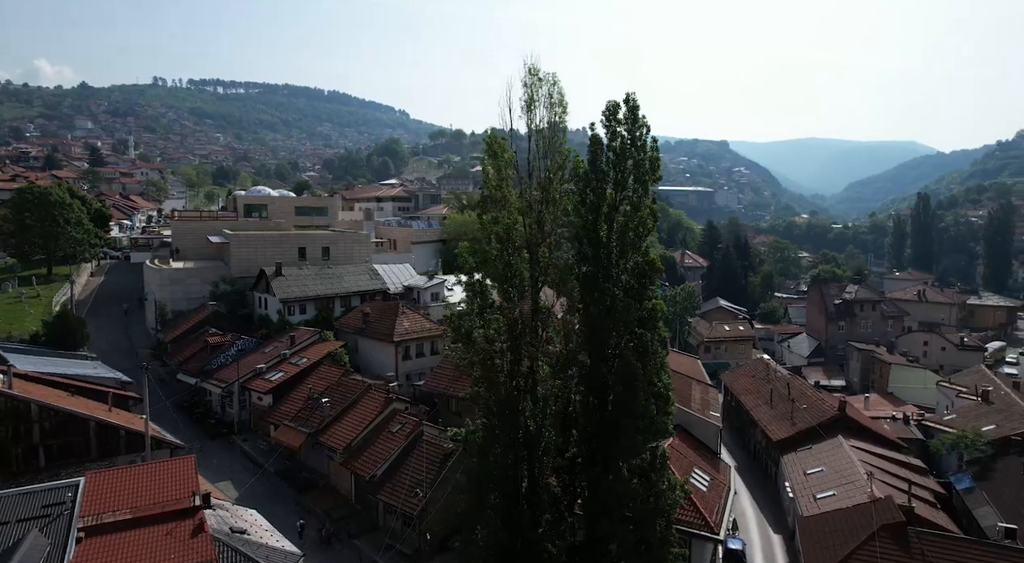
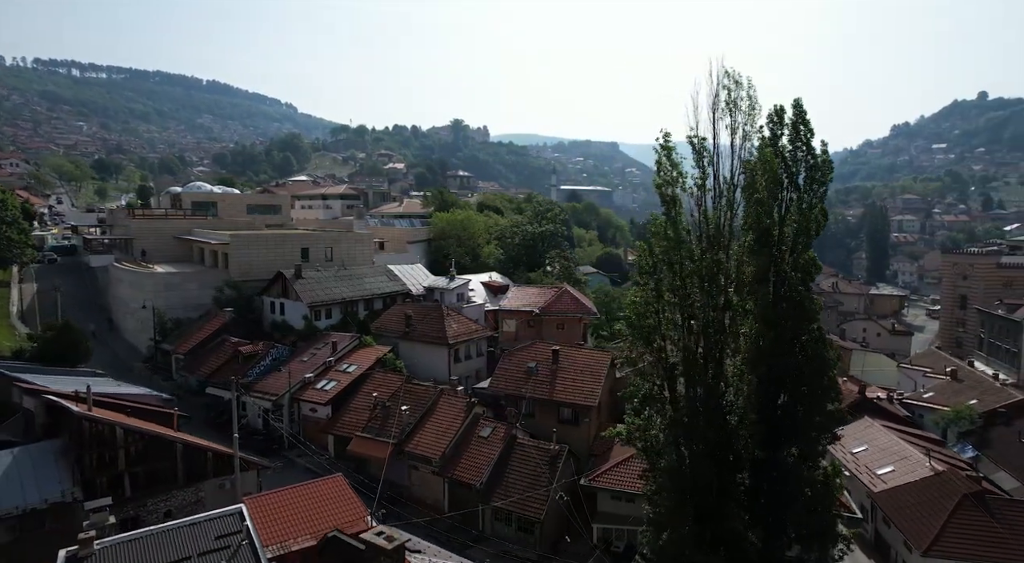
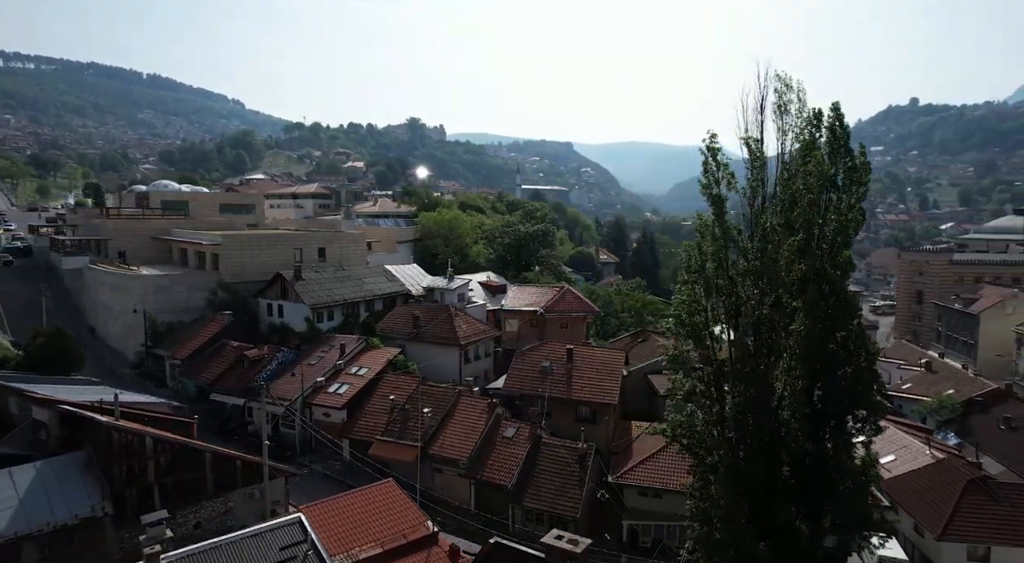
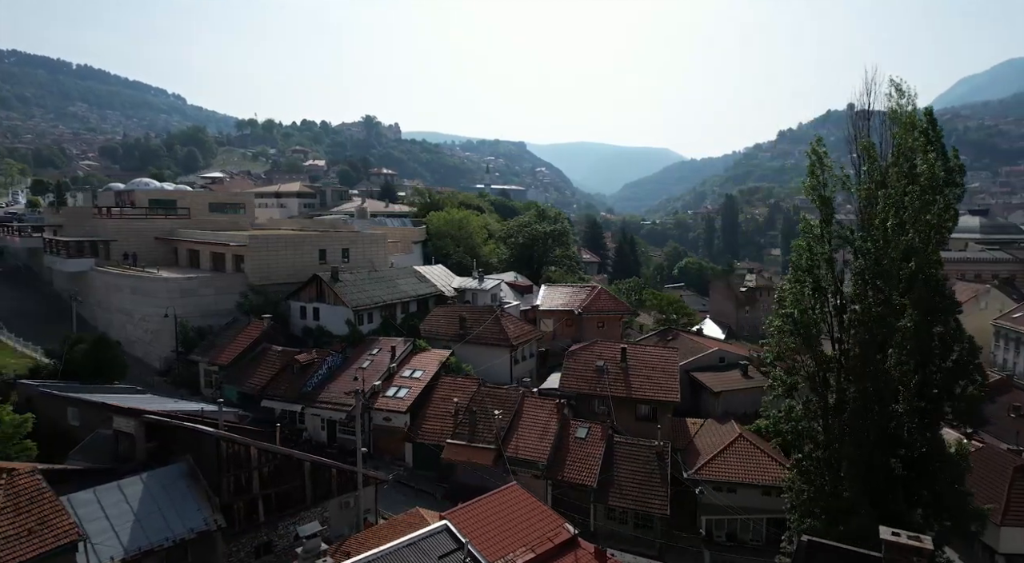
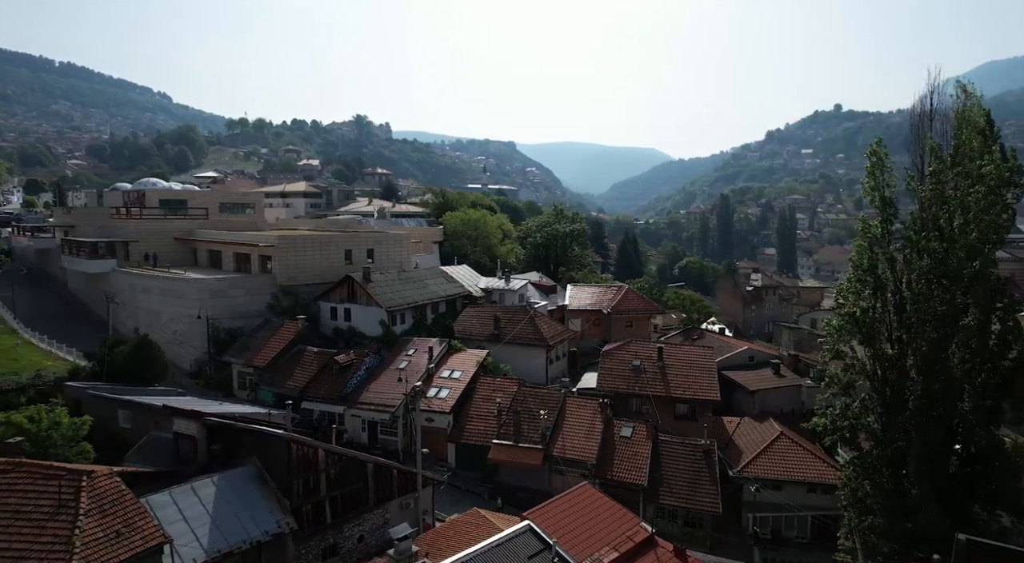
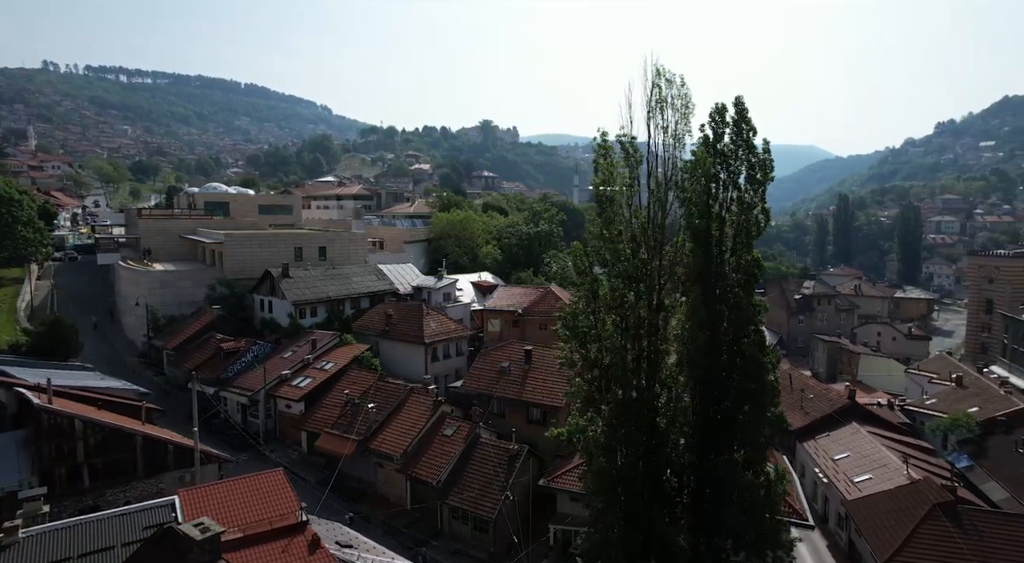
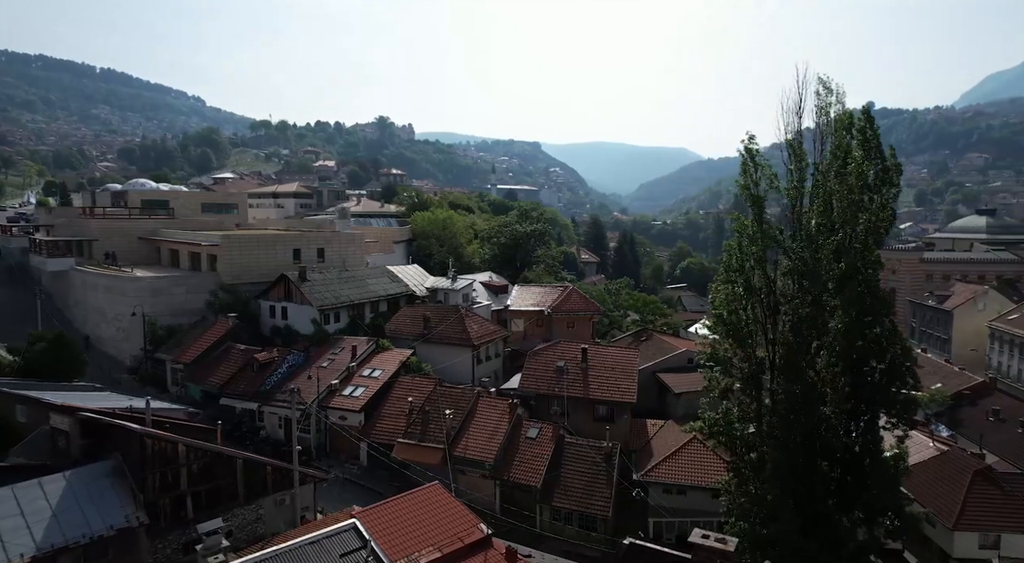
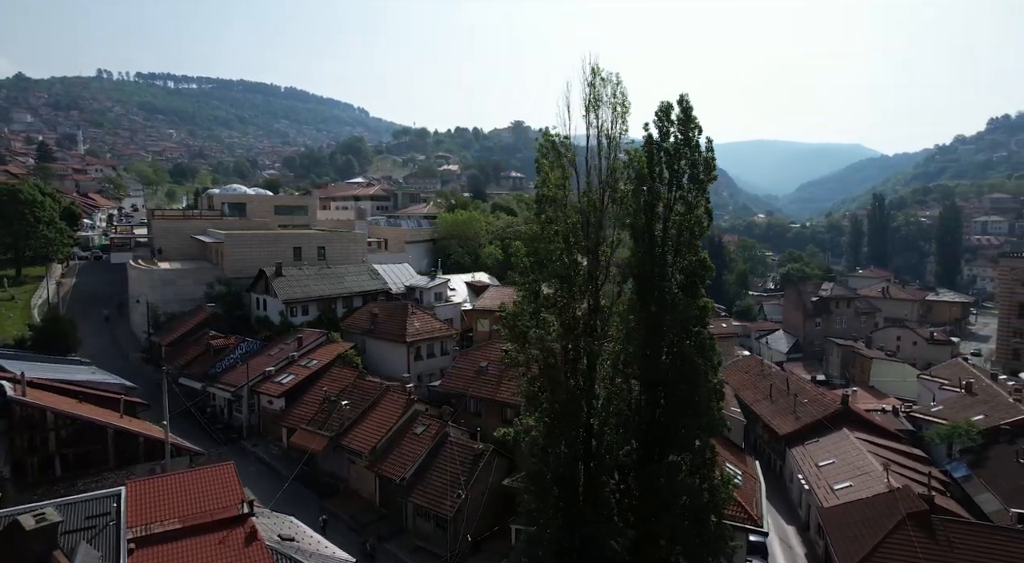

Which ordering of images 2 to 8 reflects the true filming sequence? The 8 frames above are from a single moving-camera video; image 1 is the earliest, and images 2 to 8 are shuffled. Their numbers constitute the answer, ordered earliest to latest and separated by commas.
8, 6, 2, 3, 7, 4, 5
